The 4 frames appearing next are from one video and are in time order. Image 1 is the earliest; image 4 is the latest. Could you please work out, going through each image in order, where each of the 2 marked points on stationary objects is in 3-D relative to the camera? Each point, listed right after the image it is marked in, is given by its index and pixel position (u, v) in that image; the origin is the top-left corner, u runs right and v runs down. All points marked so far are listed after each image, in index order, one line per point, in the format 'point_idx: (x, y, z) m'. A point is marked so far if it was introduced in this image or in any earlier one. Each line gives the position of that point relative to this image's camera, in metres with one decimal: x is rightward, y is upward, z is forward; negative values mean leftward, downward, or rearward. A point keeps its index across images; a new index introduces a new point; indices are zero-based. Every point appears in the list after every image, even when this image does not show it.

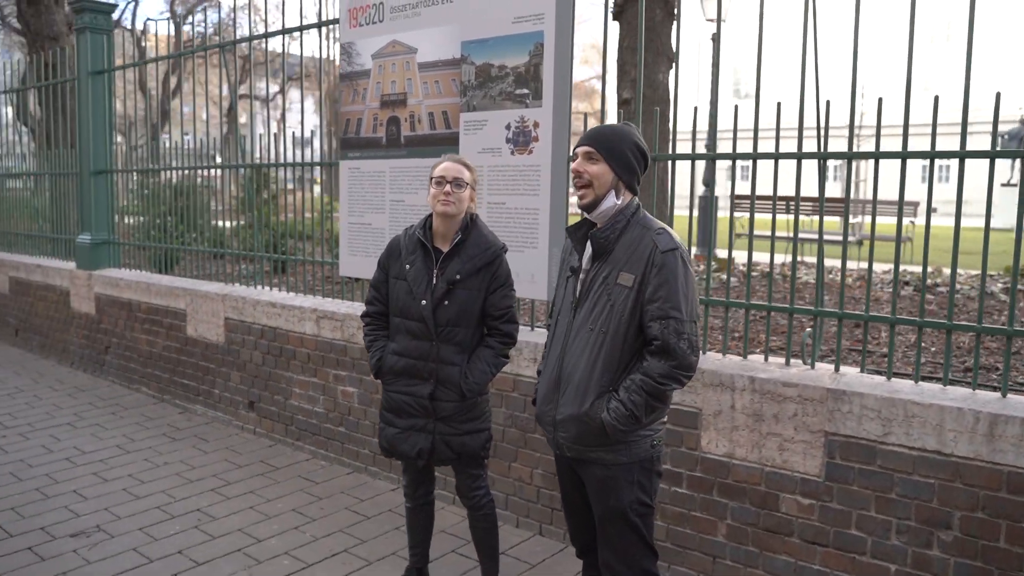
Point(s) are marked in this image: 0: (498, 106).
0: (-0.1, +0.9, +4.3) m
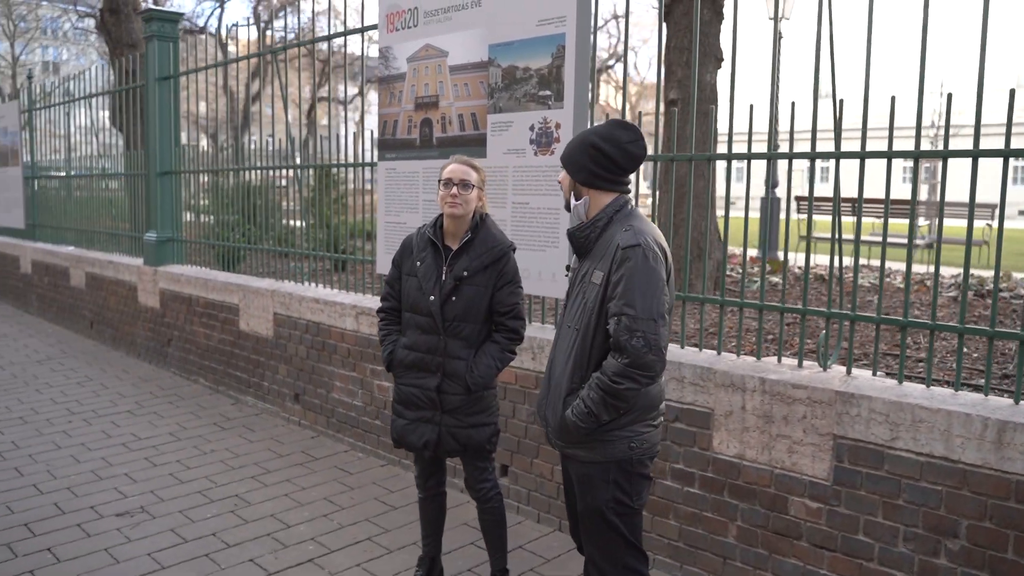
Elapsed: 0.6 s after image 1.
0: (+0.1, +0.9, +4.4) m
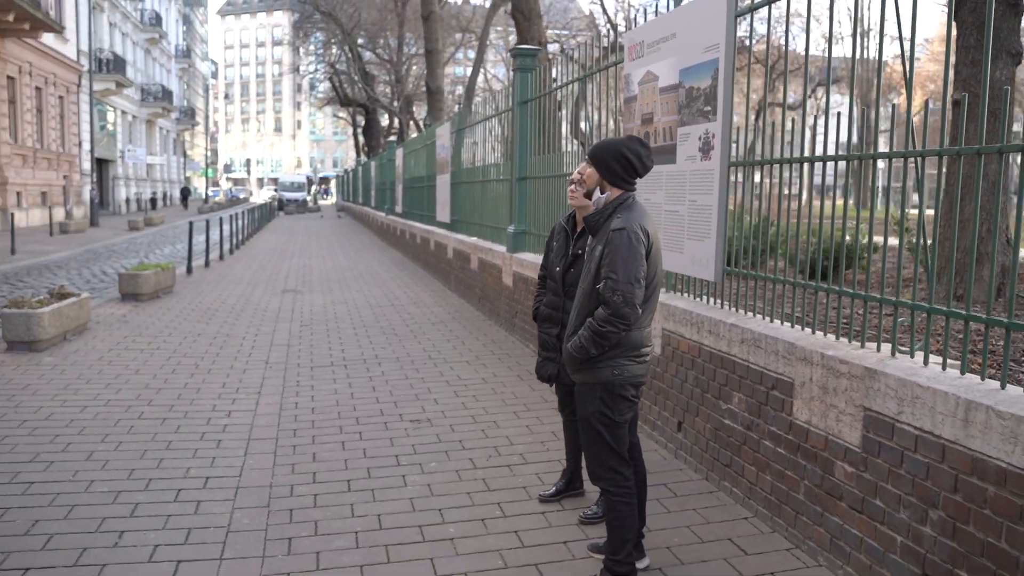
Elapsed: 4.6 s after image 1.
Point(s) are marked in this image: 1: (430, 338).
0: (+1.1, +1.0, +5.2) m
1: (-1.0, -0.6, +10.6) m
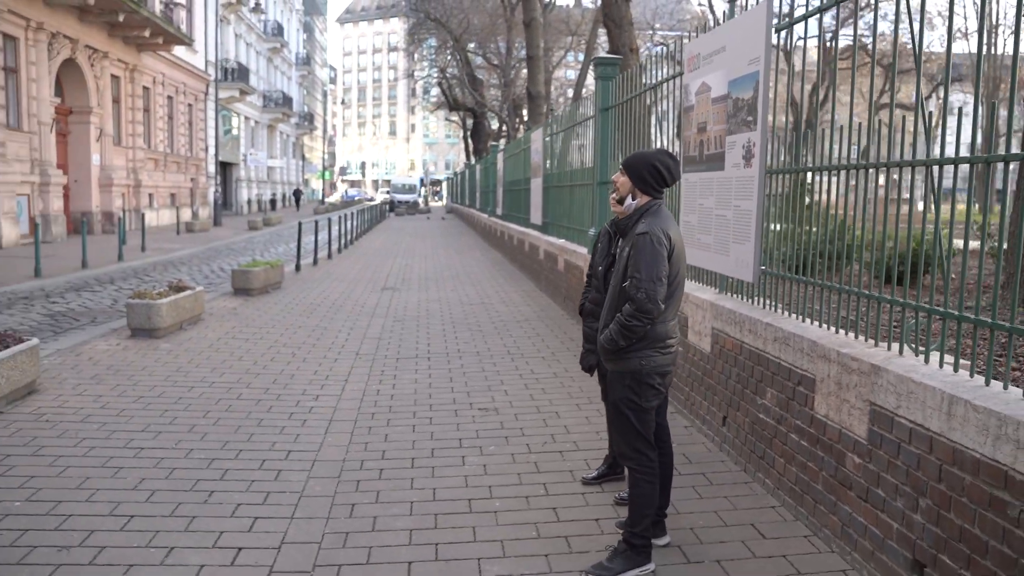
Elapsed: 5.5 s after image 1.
0: (+1.4, +1.0, +5.5) m
1: (0.0, -0.6, +11.1) m
